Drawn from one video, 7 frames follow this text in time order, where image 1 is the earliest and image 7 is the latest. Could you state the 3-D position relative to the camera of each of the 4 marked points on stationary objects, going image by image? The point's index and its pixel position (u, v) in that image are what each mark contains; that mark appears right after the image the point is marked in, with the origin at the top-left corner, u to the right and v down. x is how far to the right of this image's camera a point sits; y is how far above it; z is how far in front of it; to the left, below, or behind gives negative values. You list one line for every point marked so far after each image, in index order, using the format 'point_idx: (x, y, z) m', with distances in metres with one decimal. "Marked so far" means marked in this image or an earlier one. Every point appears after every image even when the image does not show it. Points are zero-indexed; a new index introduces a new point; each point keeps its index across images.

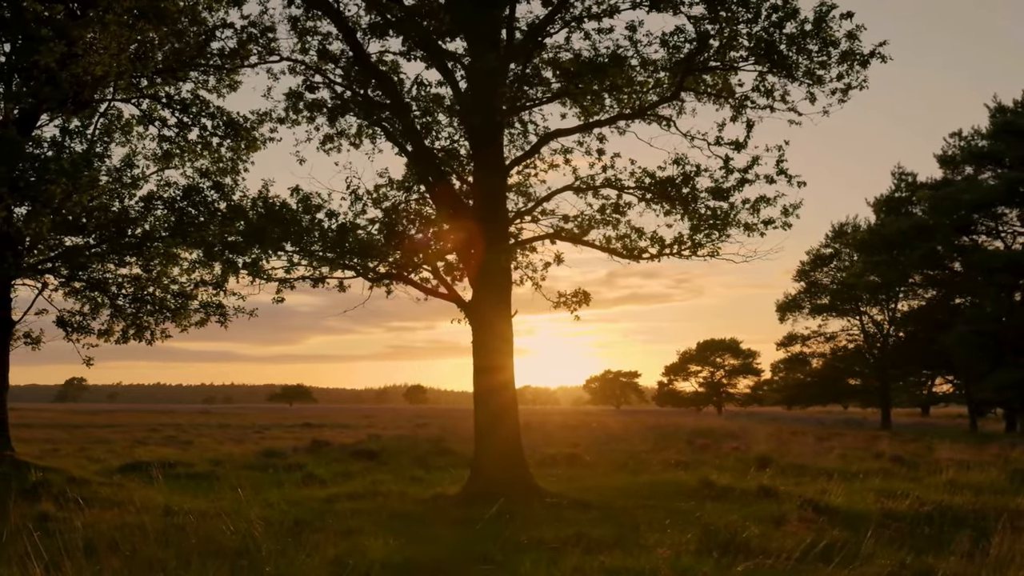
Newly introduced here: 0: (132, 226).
0: (-7.8, +1.3, +17.7) m
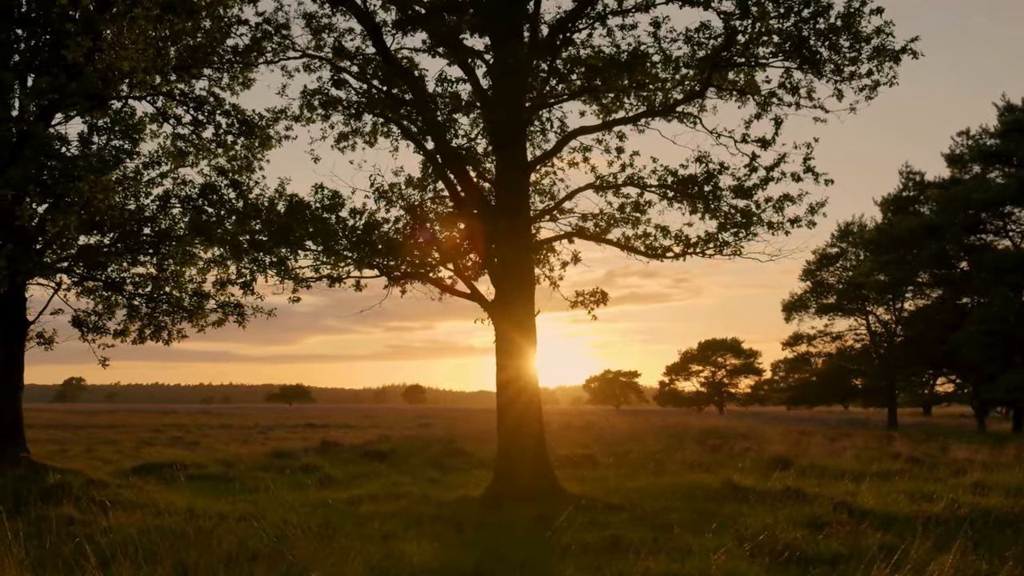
0: (-7.4, +1.3, +17.5) m
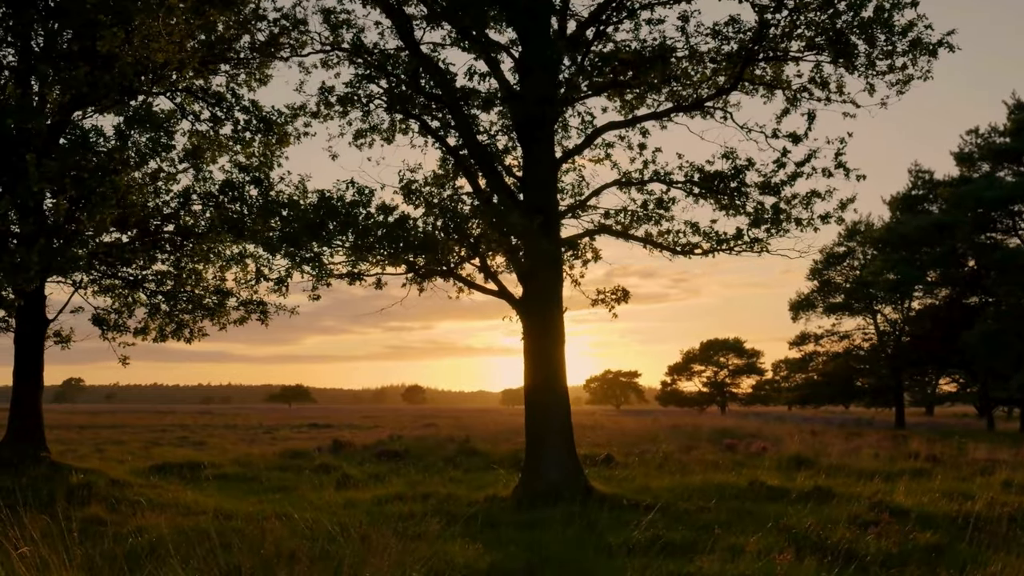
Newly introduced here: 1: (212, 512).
0: (-6.9, +1.4, +17.3) m
1: (-4.1, -3.1, +11.6) m
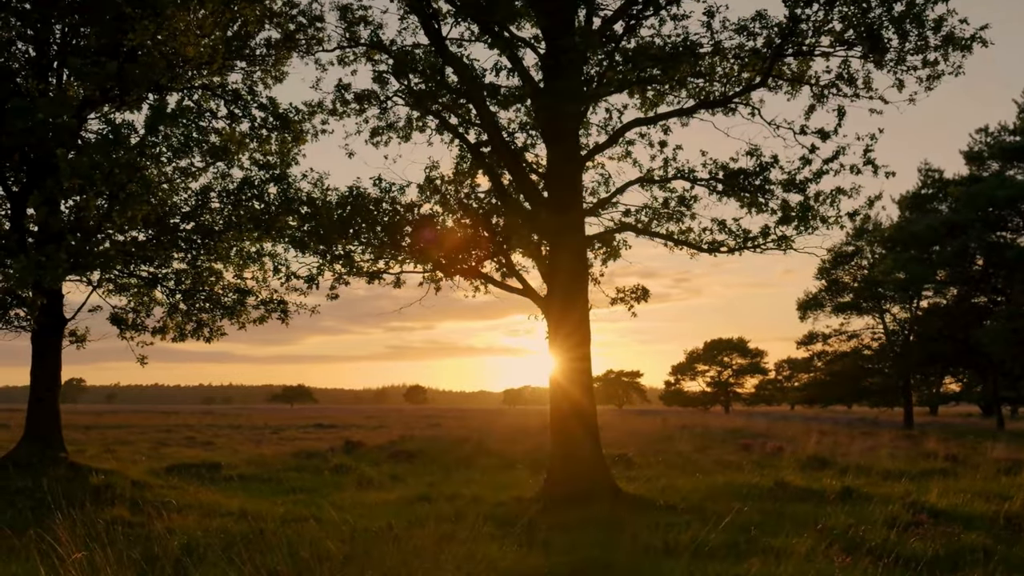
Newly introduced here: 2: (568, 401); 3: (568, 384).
0: (-6.5, +1.4, +17.2) m
1: (-3.7, -3.0, +11.5) m
2: (+0.9, -1.9, +14.4) m
3: (+0.9, -1.6, +14.4) m
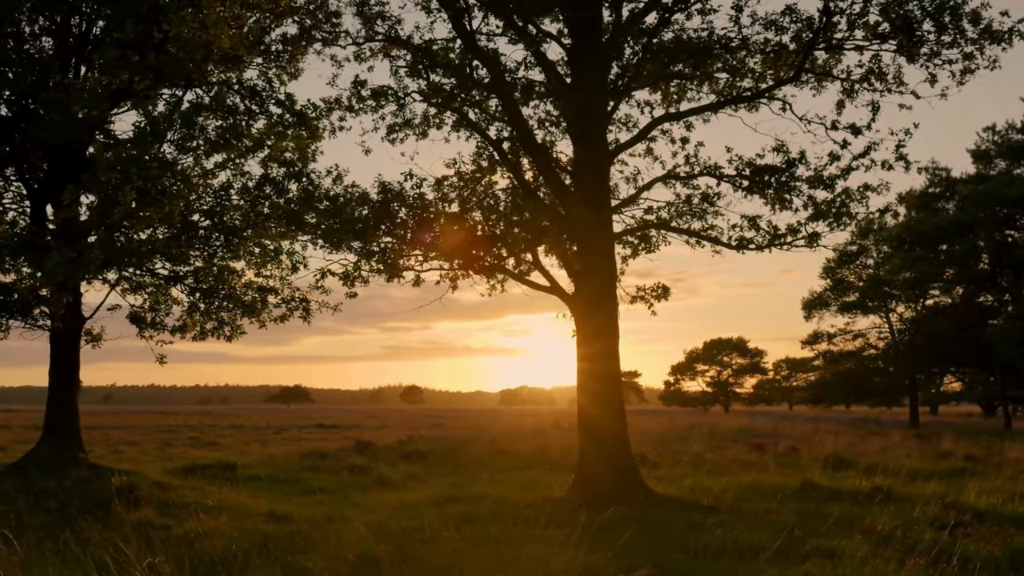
0: (-6.0, +1.4, +16.9) m
1: (-3.2, -3.0, +11.2) m
2: (+1.4, -1.9, +14.2) m
3: (+1.4, -1.6, +14.2) m
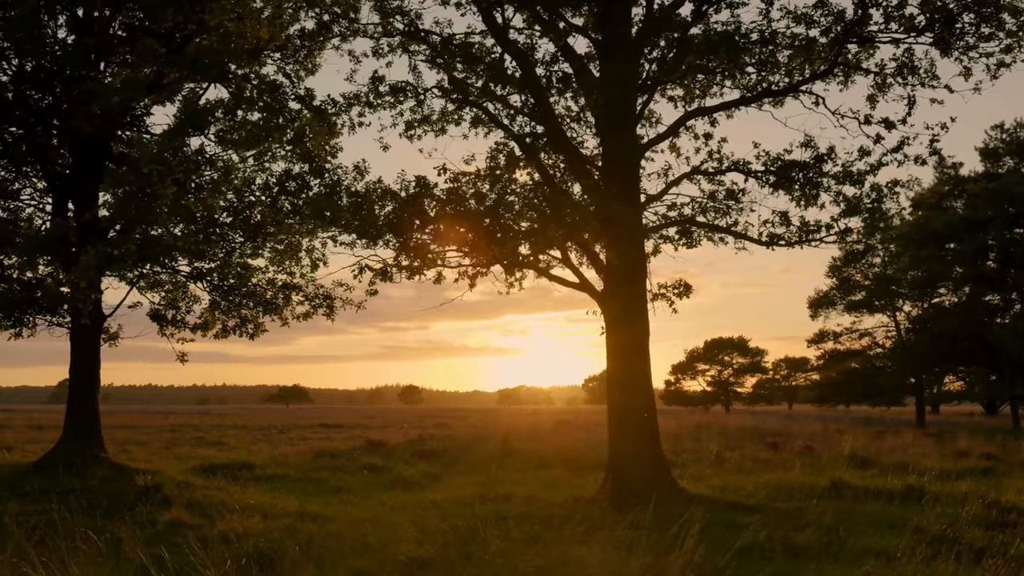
0: (-5.6, +1.5, +16.7) m
1: (-2.8, -2.9, +11.1) m
2: (+1.8, -1.8, +14.0) m
3: (+1.8, -1.5, +14.0) m
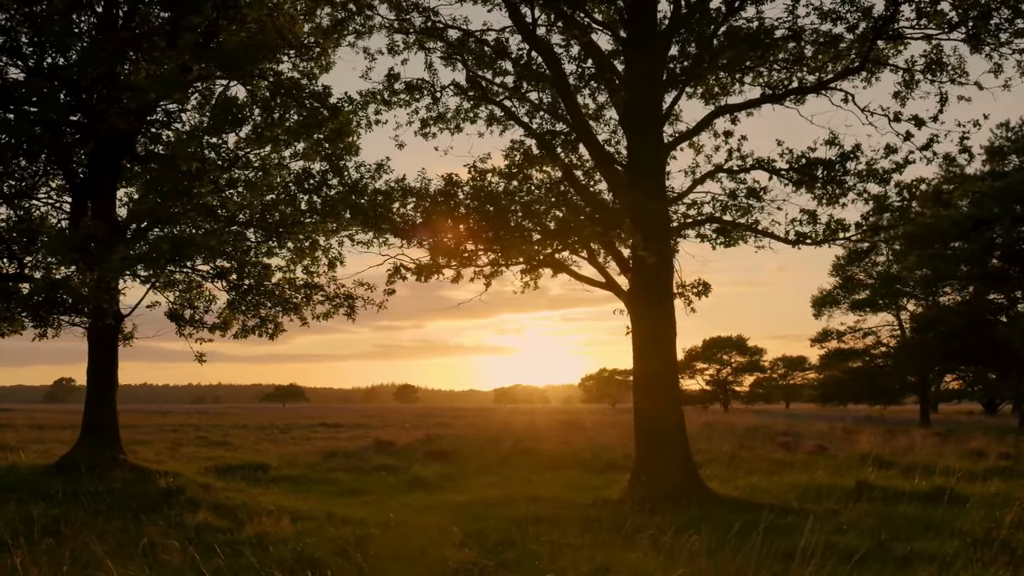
0: (-5.1, +1.5, +16.6) m
1: (-2.3, -2.9, +10.9) m
2: (+2.3, -1.8, +13.8) m
3: (+2.2, -1.5, +13.9) m
